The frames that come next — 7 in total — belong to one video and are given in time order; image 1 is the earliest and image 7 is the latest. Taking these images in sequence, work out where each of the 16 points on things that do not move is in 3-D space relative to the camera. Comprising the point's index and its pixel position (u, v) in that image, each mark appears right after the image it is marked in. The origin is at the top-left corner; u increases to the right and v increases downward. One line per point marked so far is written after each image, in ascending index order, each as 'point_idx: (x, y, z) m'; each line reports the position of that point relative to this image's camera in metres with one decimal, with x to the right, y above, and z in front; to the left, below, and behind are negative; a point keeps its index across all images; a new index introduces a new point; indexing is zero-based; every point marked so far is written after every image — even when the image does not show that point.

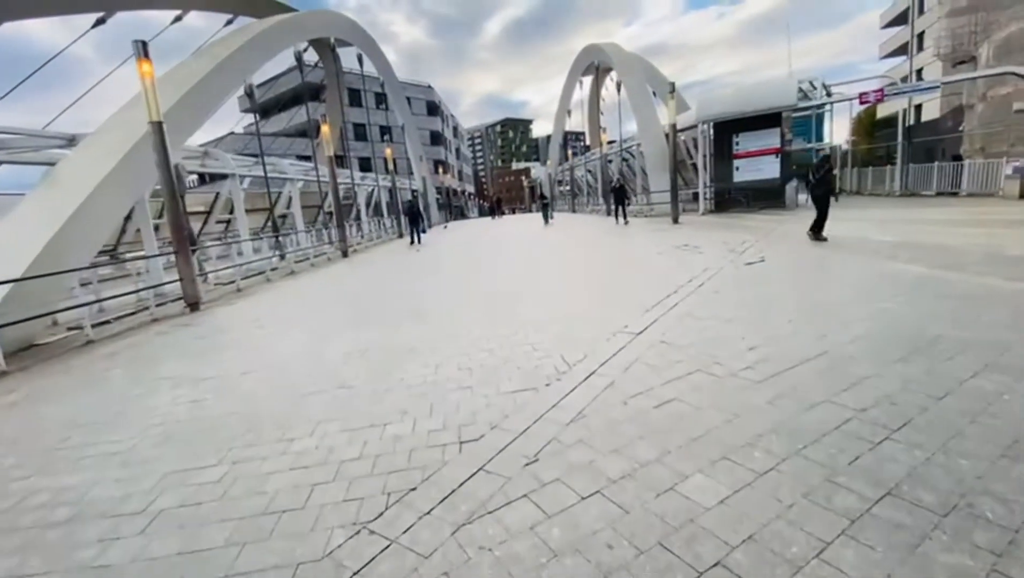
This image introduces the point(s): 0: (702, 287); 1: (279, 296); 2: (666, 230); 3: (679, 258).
0: (+2.8, 0.0, +7.0) m
1: (-5.2, -0.1, +11.0) m
2: (+5.1, +1.9, +15.7) m
3: (+3.4, +0.6, +9.8) m
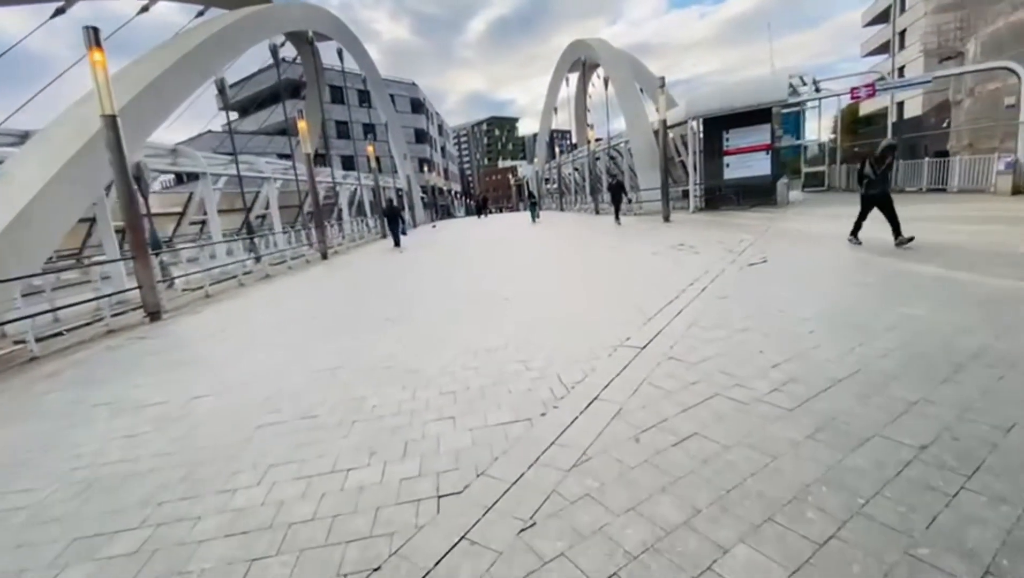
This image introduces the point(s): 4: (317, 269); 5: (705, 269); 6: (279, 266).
0: (+2.6, 0.0, +6.4) m
1: (-5.5, -0.3, +10.2) m
2: (+4.7, +1.9, +15.2) m
3: (+3.2, +0.6, +9.3) m
4: (-6.1, +0.6, +15.0) m
5: (+3.2, +0.3, +8.0) m
6: (-7.6, +0.7, +15.6) m
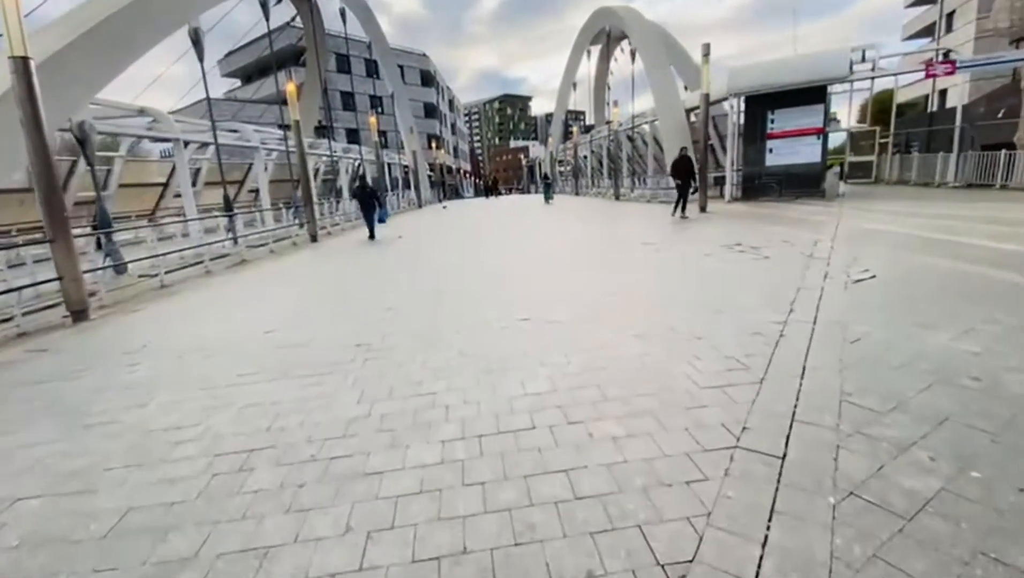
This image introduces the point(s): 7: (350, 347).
0: (+2.8, -0.3, +4.4) m
1: (-5.2, -0.1, +8.3) m
2: (+5.1, +1.8, +13.1) m
3: (+3.5, +0.4, +7.3) m
4: (-5.7, +1.0, +13.1) m
5: (+3.5, +0.1, +6.0) m
6: (-7.2, +1.1, +13.7) m
7: (-1.6, -0.6, +4.7) m
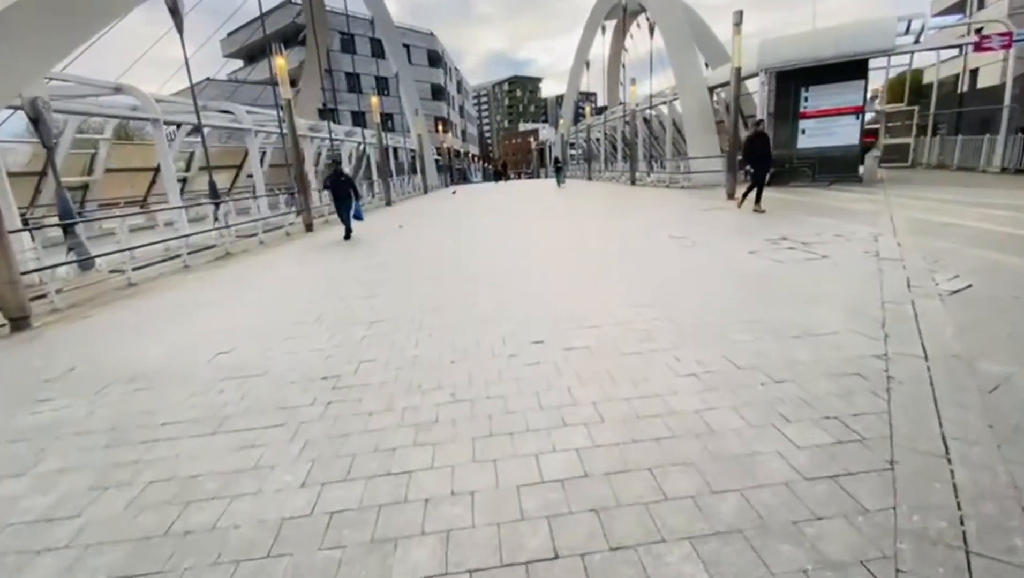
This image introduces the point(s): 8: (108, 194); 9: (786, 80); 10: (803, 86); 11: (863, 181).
0: (+2.9, -0.5, +3.3) m
1: (-5.1, -0.2, +7.3) m
2: (+5.3, +1.9, +11.9) m
3: (+3.6, +0.3, +6.1) m
4: (-5.5, +1.1, +12.1) m
5: (+3.5, -0.1, +4.8) m
6: (-7.0, +1.3, +12.7) m
7: (-1.5, -0.7, +3.7) m
8: (-14.3, +3.4, +17.3) m
9: (+9.1, +7.0, +16.1) m
10: (+9.6, +6.7, +16.0) m
11: (+12.0, +3.7, +16.6) m
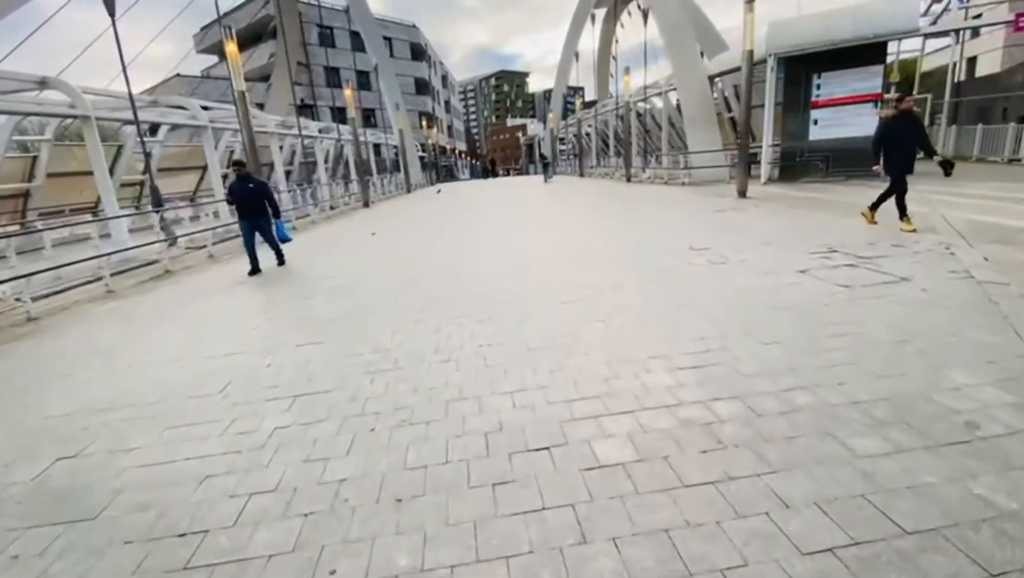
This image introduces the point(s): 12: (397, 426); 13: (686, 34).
0: (+2.8, -0.9, +1.9) m
1: (-5.2, -0.6, +5.7) m
2: (+5.0, +1.7, +10.5) m
3: (+3.5, 0.0, +4.7) m
4: (-5.8, +0.6, +10.5) m
5: (+3.5, -0.4, +3.4) m
6: (-7.2, +0.8, +11.1) m
7: (-1.6, -1.2, +2.2) m
8: (-14.7, +2.9, +15.5) m
9: (+8.7, +6.8, +14.7) m
10: (+9.2, +6.6, +14.6) m
11: (+11.6, +3.6, +15.3) m
12: (-0.7, -0.8, +2.9) m
13: (+7.0, +10.3, +19.5) m
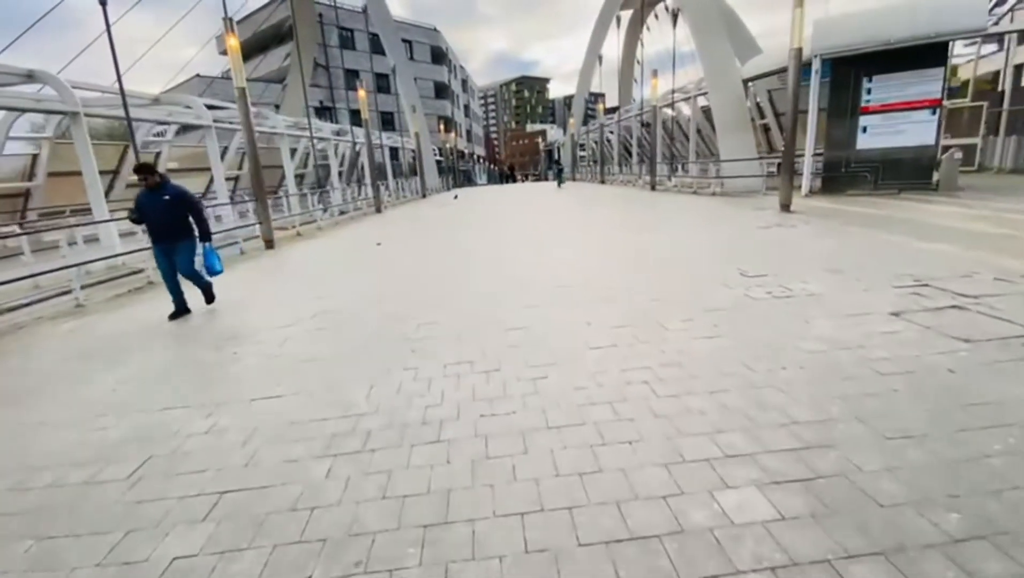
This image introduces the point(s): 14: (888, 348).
0: (+2.8, -1.2, +0.8) m
1: (-5.1, -0.9, +4.9) m
2: (+5.4, +1.2, +9.3) m
3: (+3.6, -0.4, +3.6) m
4: (-5.4, +0.4, +9.6) m
5: (+3.5, -0.8, +2.2) m
6: (-6.9, +0.6, +10.3) m
7: (-1.6, -1.4, +1.2) m
8: (-14.1, +2.8, +15.0) m
9: (+9.3, +6.2, +13.5) m
10: (+9.8, +5.9, +13.4) m
11: (+12.2, +2.9, +13.9) m
12: (-0.7, -1.1, +1.9) m
13: (+7.8, +9.7, +18.3) m
14: (+2.8, -0.5, +3.6) m
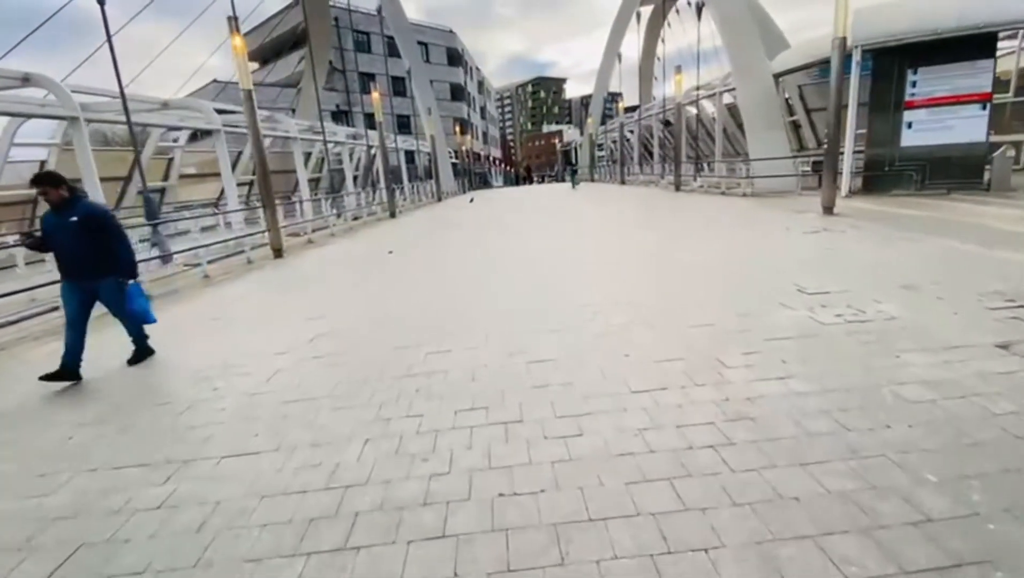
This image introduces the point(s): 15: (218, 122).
0: (+2.9, -1.4, 0.0) m
1: (-4.9, -1.1, +4.4) m
2: (+5.7, +1.0, +8.4) m
3: (+3.7, -0.6, +2.8) m
4: (-5.1, +0.2, +9.1) m
5: (+3.6, -1.0, +1.5) m
6: (-6.5, +0.4, +9.9) m
7: (-1.5, -1.6, +0.6) m
8: (-13.6, +2.5, +14.8) m
9: (+9.7, +6.0, +12.5) m
10: (+10.3, +5.7, +12.4) m
11: (+12.7, +2.7, +12.8) m
12: (-0.6, -1.3, +1.3) m
13: (+8.5, +9.4, +17.4) m
14: (+3.0, -0.7, +2.9) m
15: (-8.9, +5.0, +14.6) m
